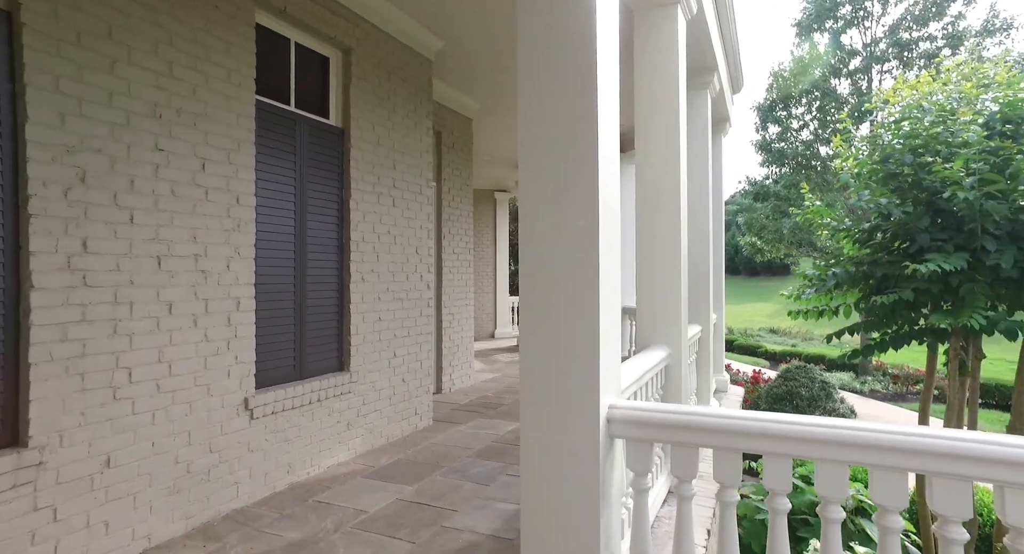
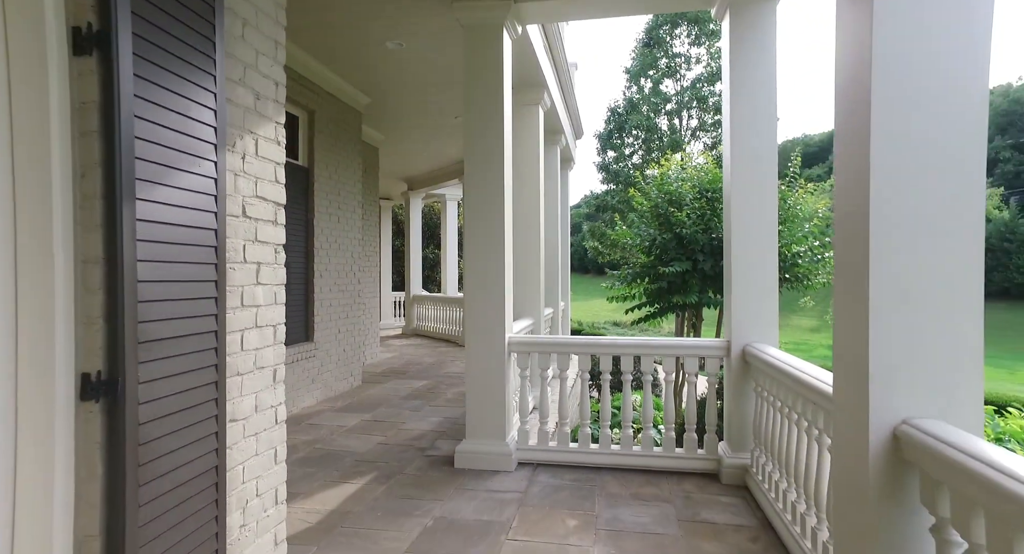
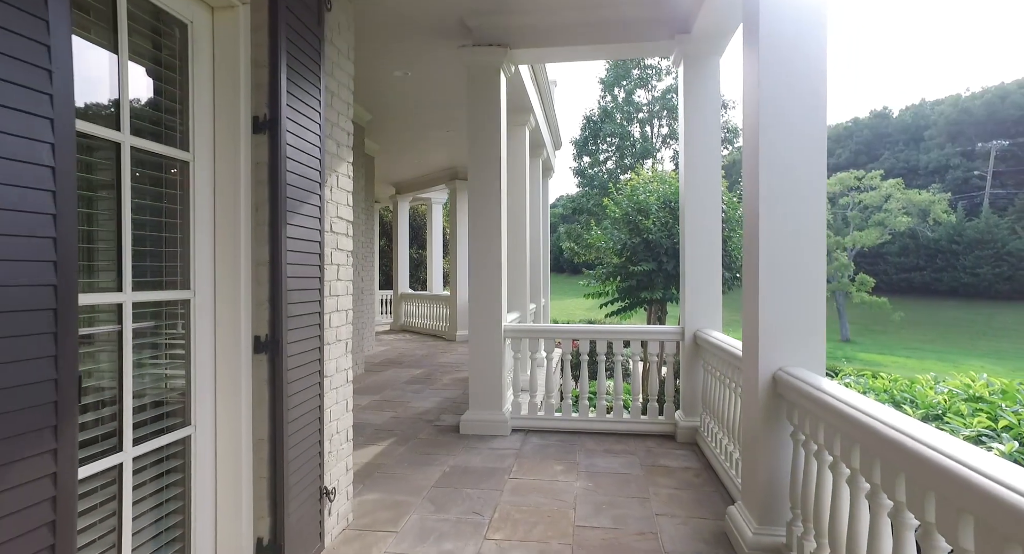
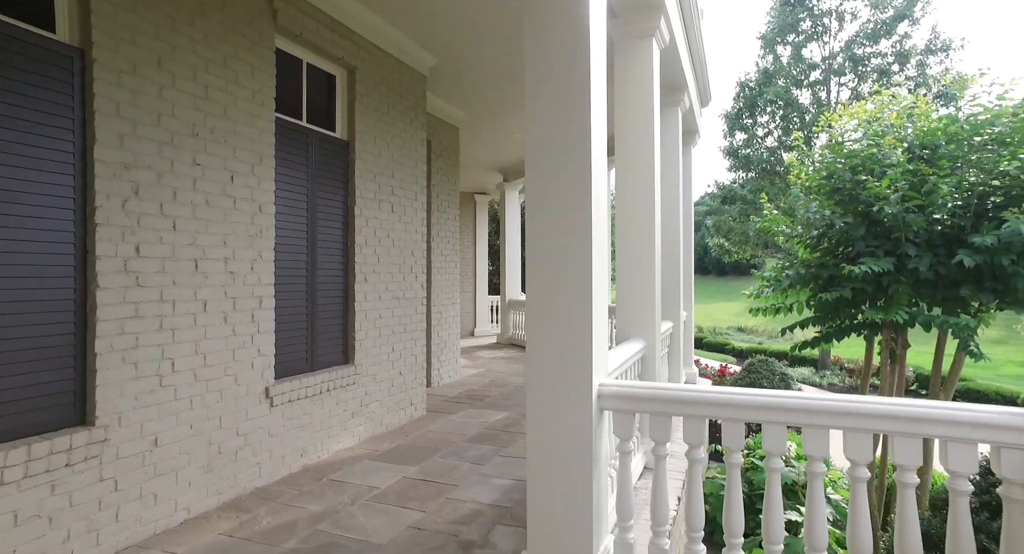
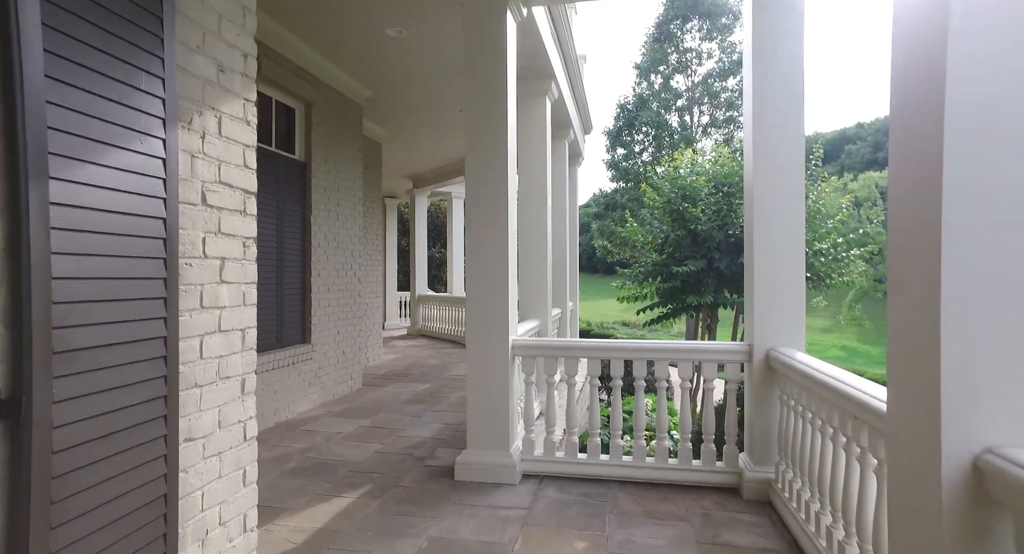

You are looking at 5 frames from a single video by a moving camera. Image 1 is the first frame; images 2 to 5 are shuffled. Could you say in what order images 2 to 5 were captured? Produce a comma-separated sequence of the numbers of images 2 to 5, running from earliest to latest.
4, 5, 2, 3
